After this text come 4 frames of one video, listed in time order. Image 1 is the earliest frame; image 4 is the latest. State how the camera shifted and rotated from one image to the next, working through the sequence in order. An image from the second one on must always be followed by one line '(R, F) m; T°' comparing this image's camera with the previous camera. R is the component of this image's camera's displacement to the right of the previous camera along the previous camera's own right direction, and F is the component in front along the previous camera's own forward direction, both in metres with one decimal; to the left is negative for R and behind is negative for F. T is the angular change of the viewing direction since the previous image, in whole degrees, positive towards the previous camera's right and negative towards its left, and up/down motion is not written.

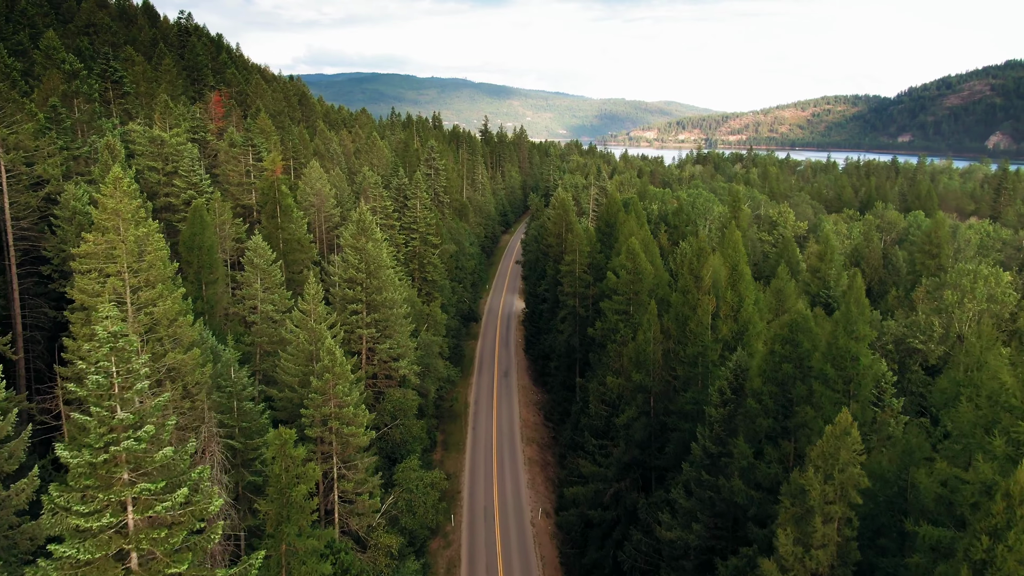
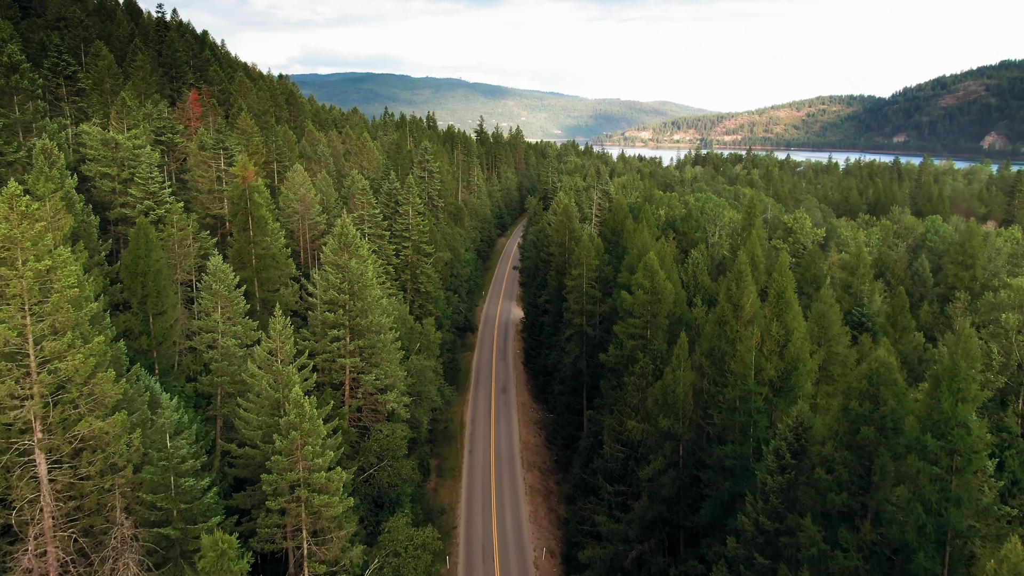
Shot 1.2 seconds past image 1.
(-0.3, +4.6) m; 0°
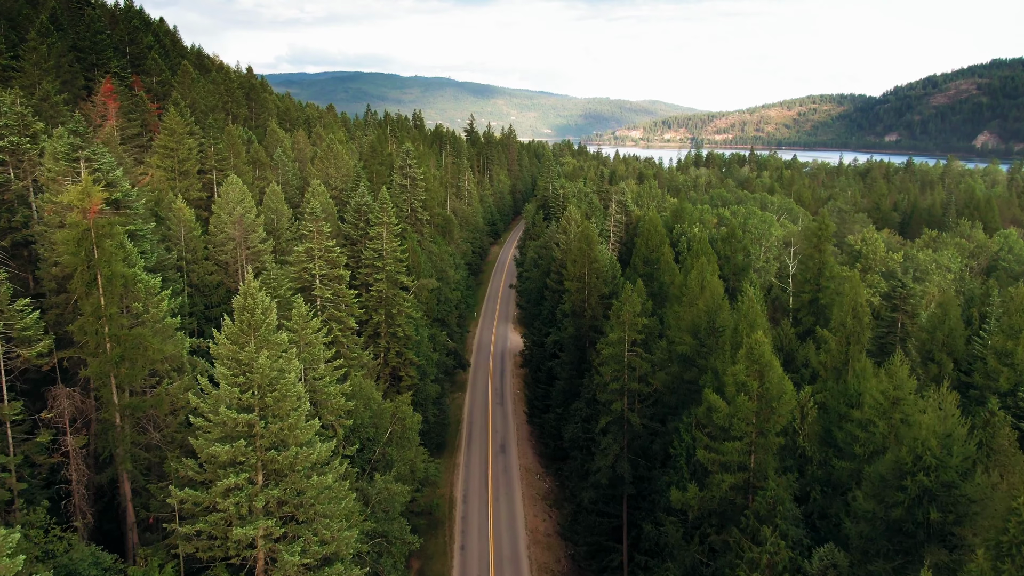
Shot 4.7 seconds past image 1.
(-0.8, +14.0) m; +1°
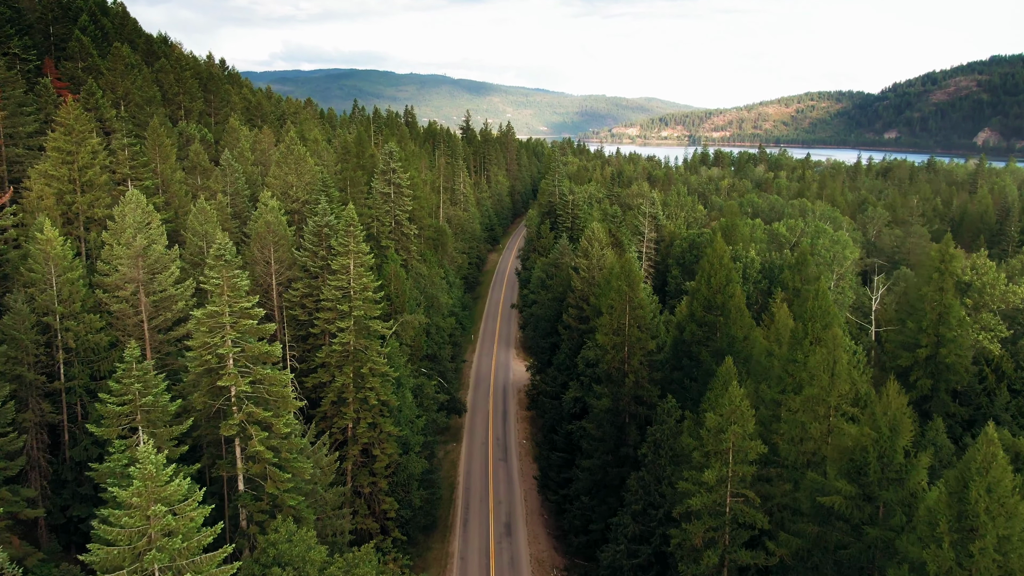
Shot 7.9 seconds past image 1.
(-0.7, +13.0) m; 0°
